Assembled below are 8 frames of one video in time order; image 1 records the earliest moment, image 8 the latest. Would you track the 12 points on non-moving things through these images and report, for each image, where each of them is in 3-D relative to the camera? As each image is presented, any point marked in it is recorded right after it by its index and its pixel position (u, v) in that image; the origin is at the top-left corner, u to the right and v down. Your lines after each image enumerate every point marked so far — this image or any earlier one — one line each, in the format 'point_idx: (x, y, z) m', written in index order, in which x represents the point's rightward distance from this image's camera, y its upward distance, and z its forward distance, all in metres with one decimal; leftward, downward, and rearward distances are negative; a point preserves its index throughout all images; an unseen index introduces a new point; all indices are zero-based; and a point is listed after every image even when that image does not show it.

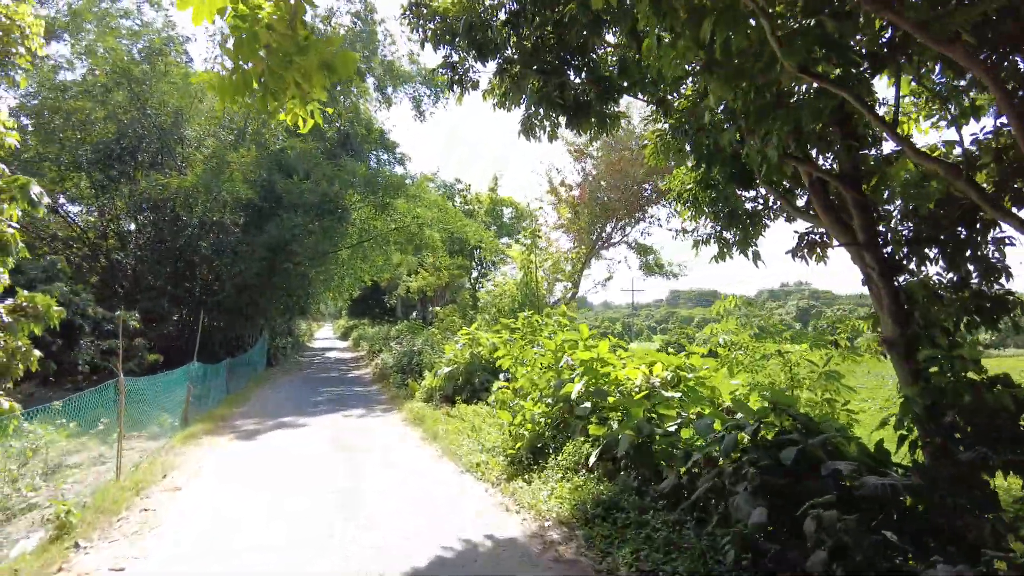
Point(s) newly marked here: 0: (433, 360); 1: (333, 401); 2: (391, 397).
0: (-1.4, -1.4, +12.0) m
1: (-3.3, -2.1, +11.9) m
2: (-2.2, -2.0, +11.8) m
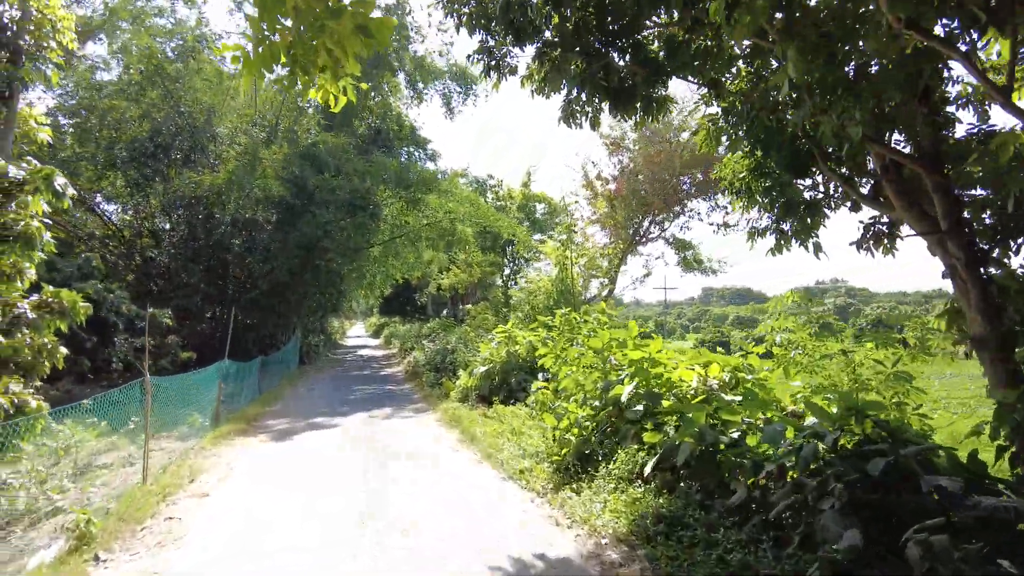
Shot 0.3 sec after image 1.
0: (-0.7, -1.3, +11.6) m
1: (-2.6, -2.0, +11.6) m
2: (-1.5, -1.9, +11.5) m
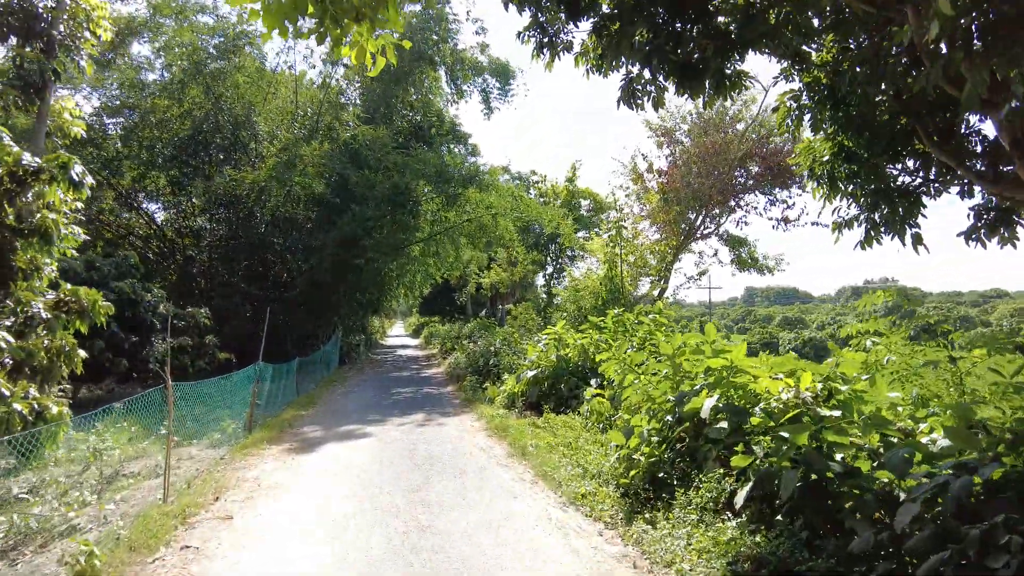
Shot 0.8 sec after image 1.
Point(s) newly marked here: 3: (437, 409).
0: (+0.1, -1.3, +11.0) m
1: (-1.8, -2.0, +11.1) m
2: (-0.7, -1.9, +10.8) m
3: (-1.2, -1.9, +10.3) m
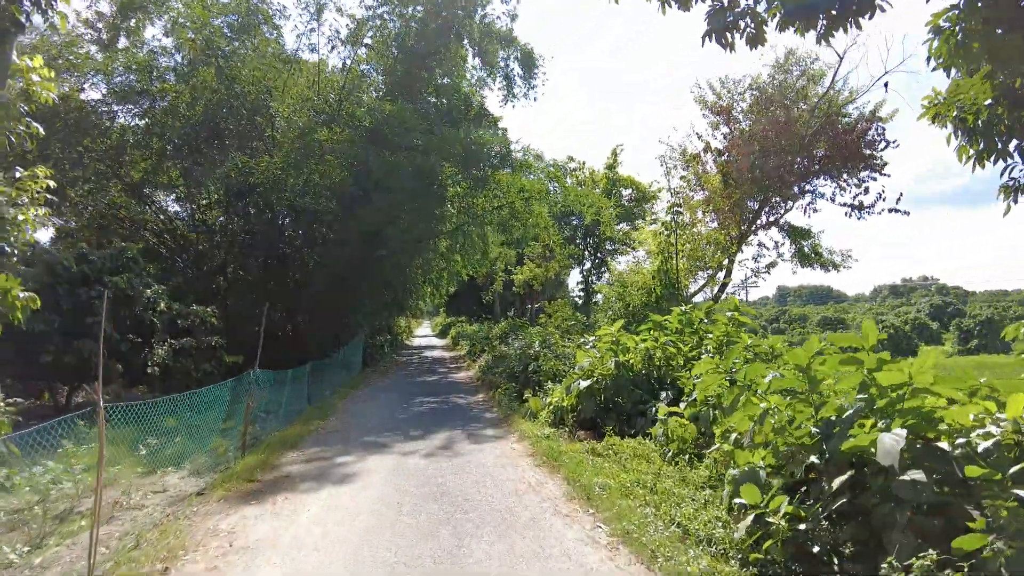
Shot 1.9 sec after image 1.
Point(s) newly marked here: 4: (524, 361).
0: (+0.7, -1.2, +9.4) m
1: (-1.2, -1.9, +9.6) m
2: (-0.1, -1.8, +9.3) m
3: (-0.6, -1.8, +8.7) m
4: (+0.2, -1.2, +10.8) m
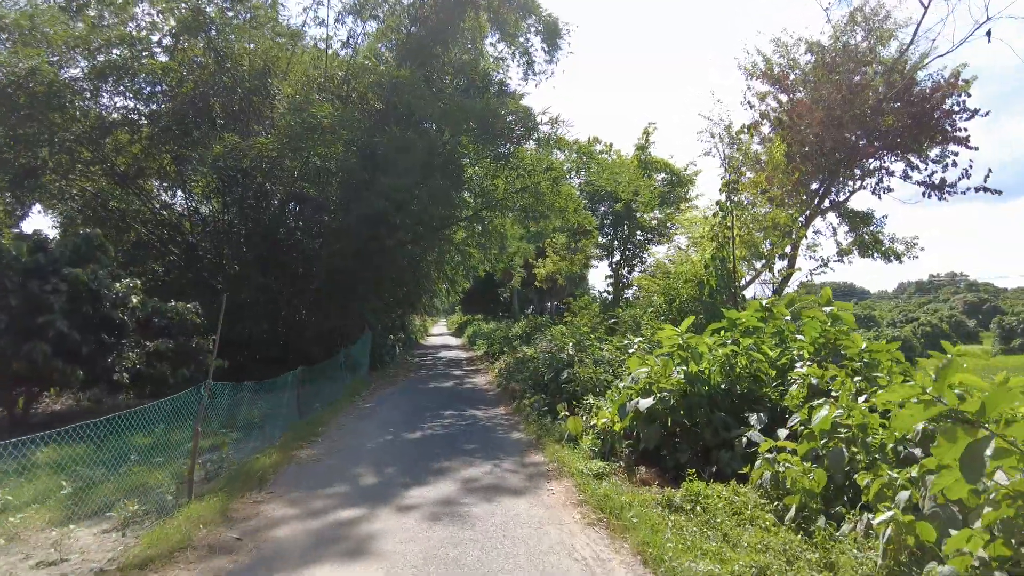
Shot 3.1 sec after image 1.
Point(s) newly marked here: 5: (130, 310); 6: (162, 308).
0: (+1.1, -1.1, +7.6) m
1: (-0.8, -1.8, +7.8) m
2: (+0.2, -1.7, +7.5) m
3: (-0.2, -1.7, +7.0) m
4: (+0.6, -1.1, +9.1) m
5: (-6.0, -0.3, +10.2) m
6: (-5.7, -0.3, +10.7) m
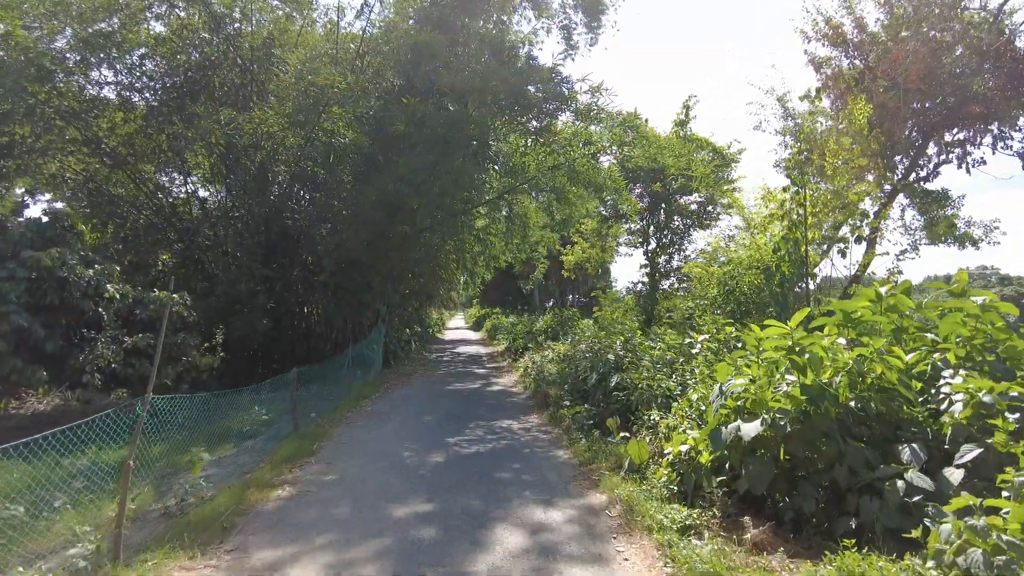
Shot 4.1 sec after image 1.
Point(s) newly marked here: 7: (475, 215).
0: (+1.4, -1.0, +6.1) m
1: (-0.4, -1.6, +6.4) m
2: (+0.6, -1.5, +6.0) m
3: (+0.1, -1.6, +5.6) m
4: (+1.0, -1.0, +7.6) m
5: (-5.5, -0.2, +8.9) m
6: (-5.3, -0.2, +9.4) m
7: (-0.9, +1.8, +15.8) m
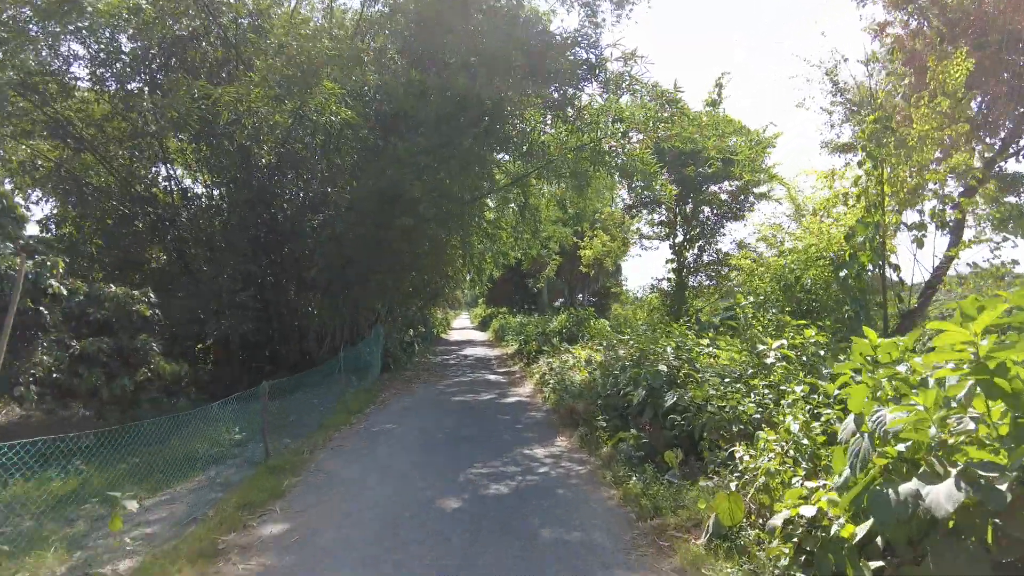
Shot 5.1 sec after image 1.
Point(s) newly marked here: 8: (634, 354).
0: (+1.6, -0.9, +4.6) m
1: (-0.2, -1.6, +4.9) m
2: (+0.8, -1.5, +4.6) m
3: (+0.3, -1.5, +4.1) m
4: (+1.2, -0.9, +6.1) m
5: (-5.3, -0.1, +7.5) m
6: (-5.0, -0.1, +8.0) m
7: (-0.6, +1.8, +14.4) m
8: (+1.3, -0.7, +7.2) m
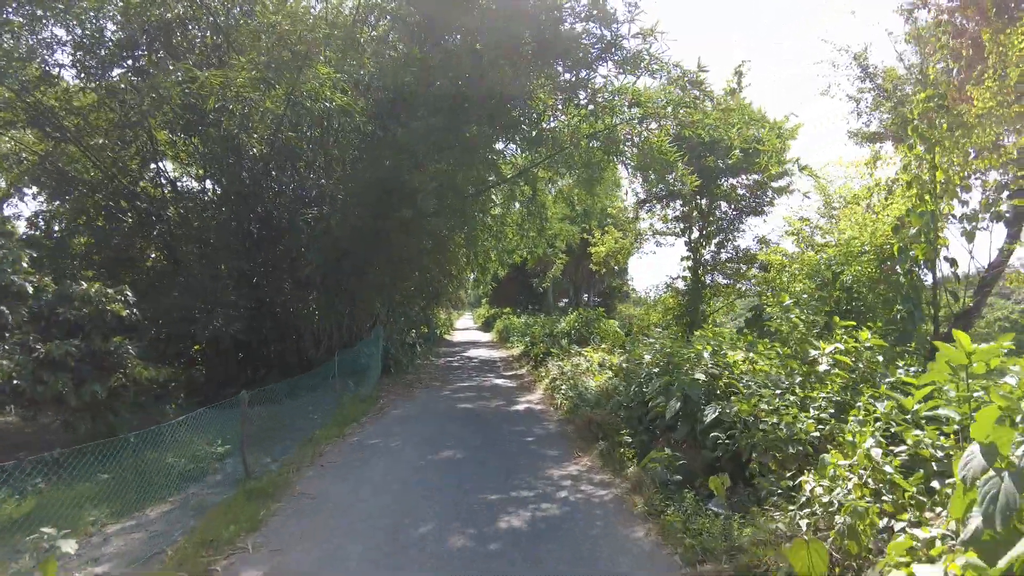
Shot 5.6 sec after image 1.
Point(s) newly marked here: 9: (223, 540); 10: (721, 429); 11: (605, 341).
0: (+1.7, -0.9, +3.9) m
1: (-0.1, -1.5, +4.2) m
2: (+0.9, -1.4, +3.8) m
3: (+0.4, -1.5, +3.4) m
4: (+1.3, -0.9, +5.4) m
5: (-5.2, -0.1, +6.8) m
6: (-4.9, -0.1, +7.3) m
7: (-0.5, +1.8, +13.6) m
8: (+1.4, -0.7, +6.4) m
9: (-1.9, -1.6, +4.6) m
10: (+1.4, -1.0, +4.7) m
11: (+1.7, -0.8, +12.3) m
